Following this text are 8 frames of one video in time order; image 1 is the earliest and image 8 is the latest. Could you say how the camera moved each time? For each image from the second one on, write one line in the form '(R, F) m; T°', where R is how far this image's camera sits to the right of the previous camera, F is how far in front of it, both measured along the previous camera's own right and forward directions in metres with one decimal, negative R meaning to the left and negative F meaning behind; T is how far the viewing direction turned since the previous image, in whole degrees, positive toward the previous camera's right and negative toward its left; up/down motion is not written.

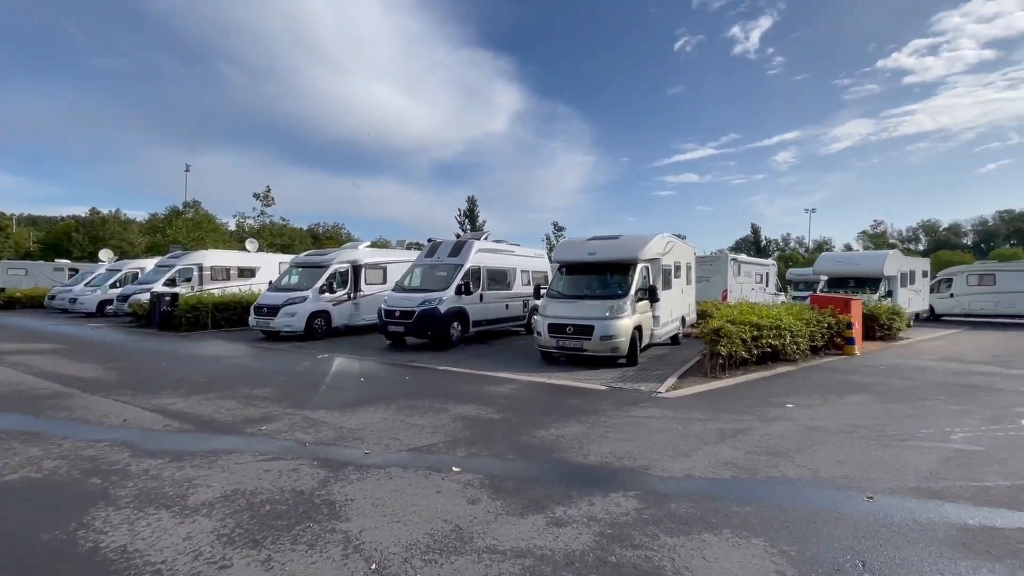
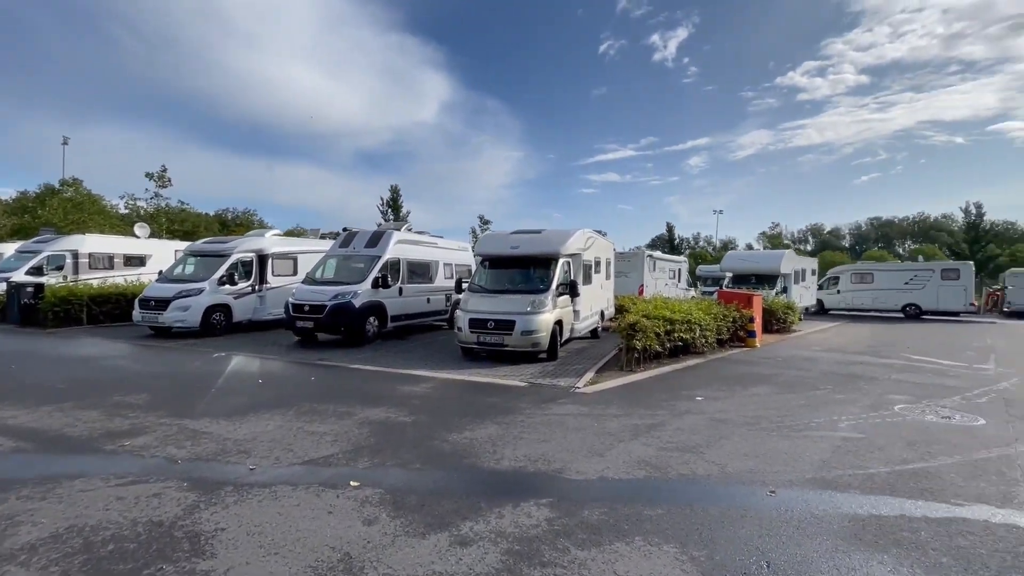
(+0.2, +0.4) m; +9°
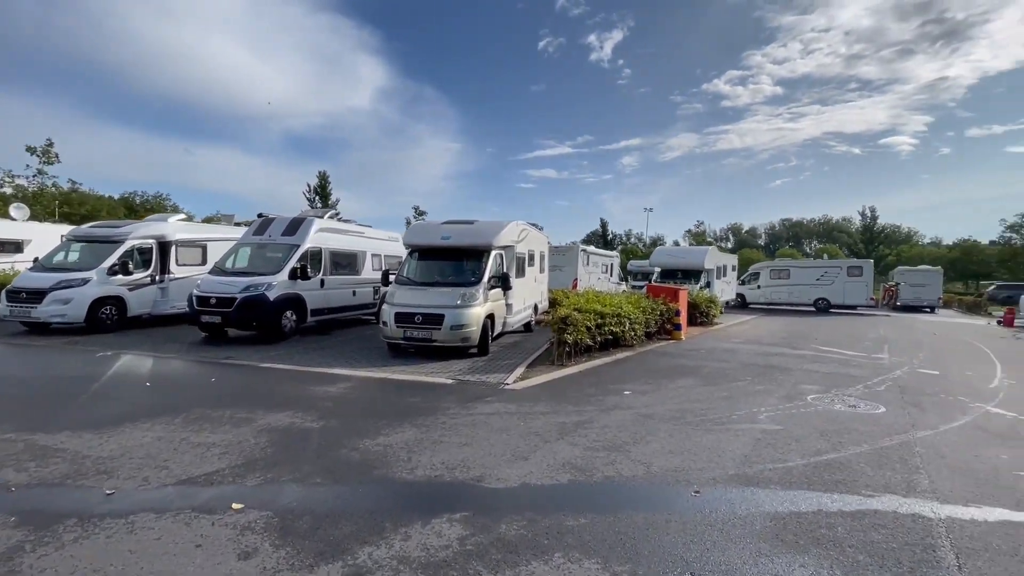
(+0.2, +0.4) m; +7°
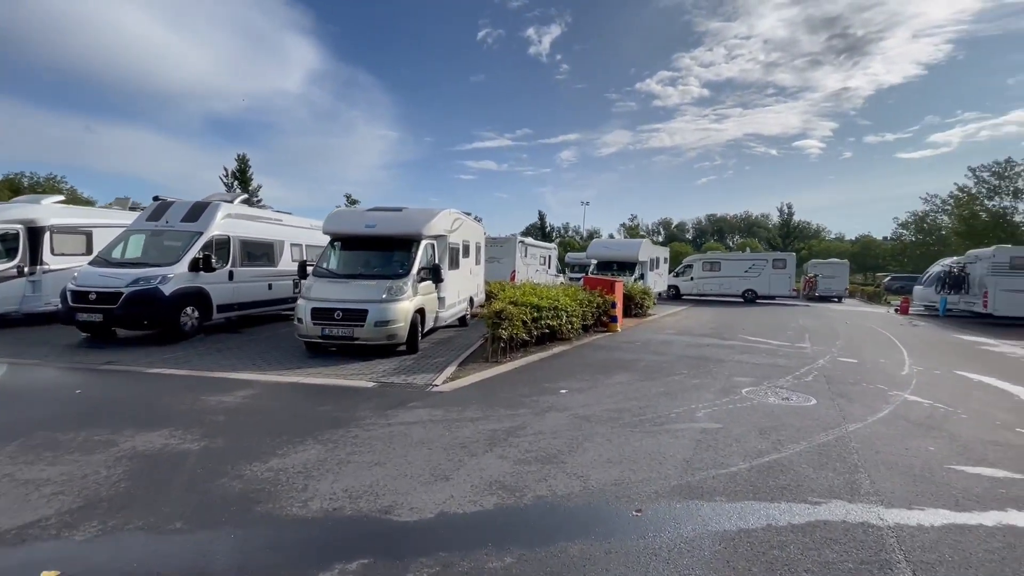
(+0.2, +0.7) m; +7°
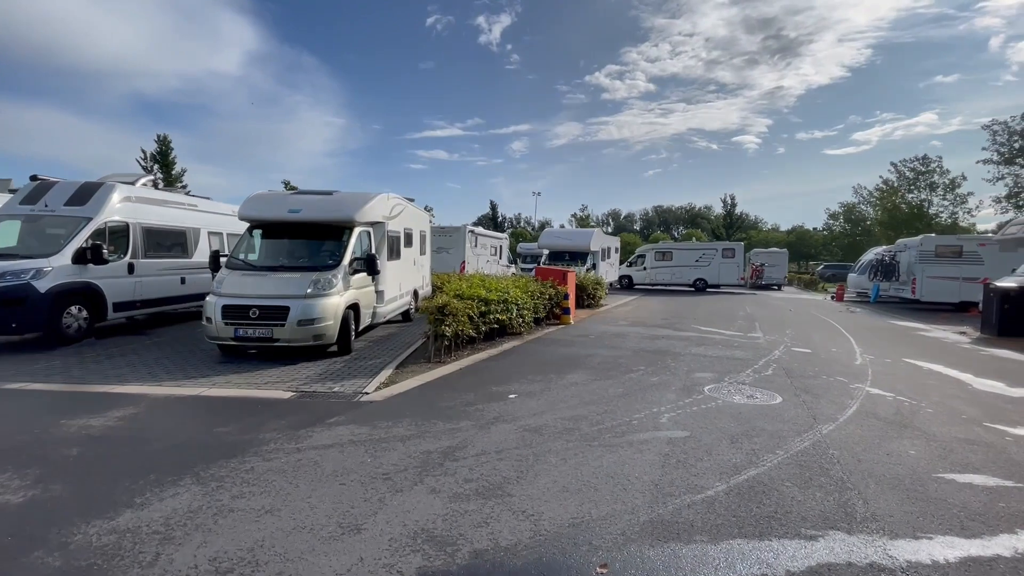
(+0.2, +1.0) m; +6°
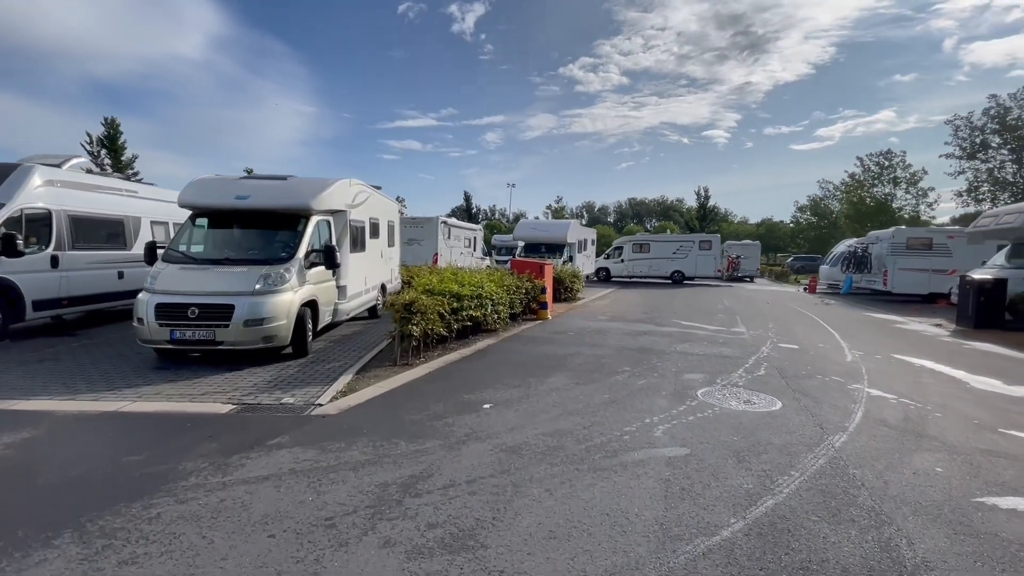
(0.0, +0.8) m; +3°
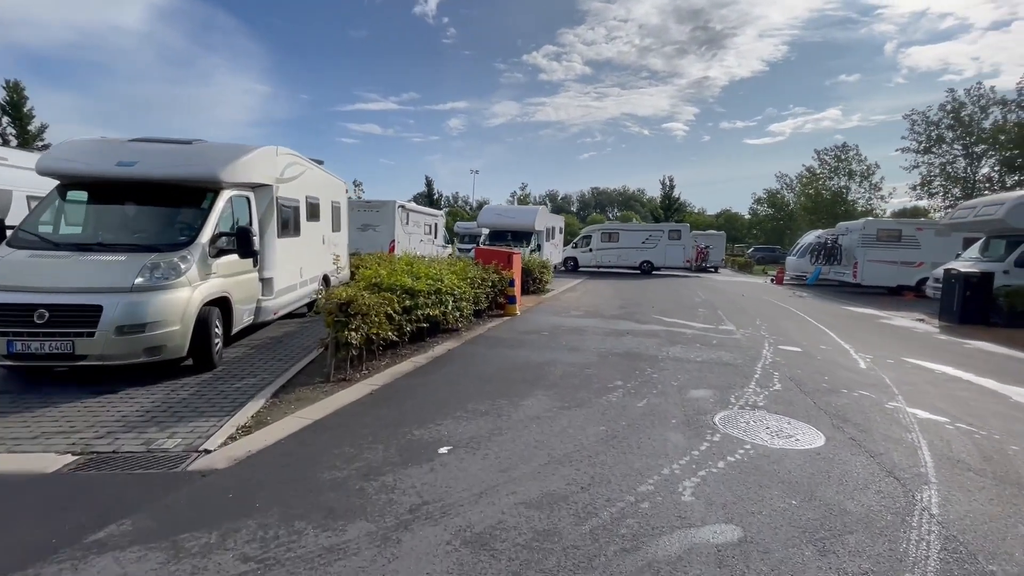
(0.0, +1.7) m; +4°
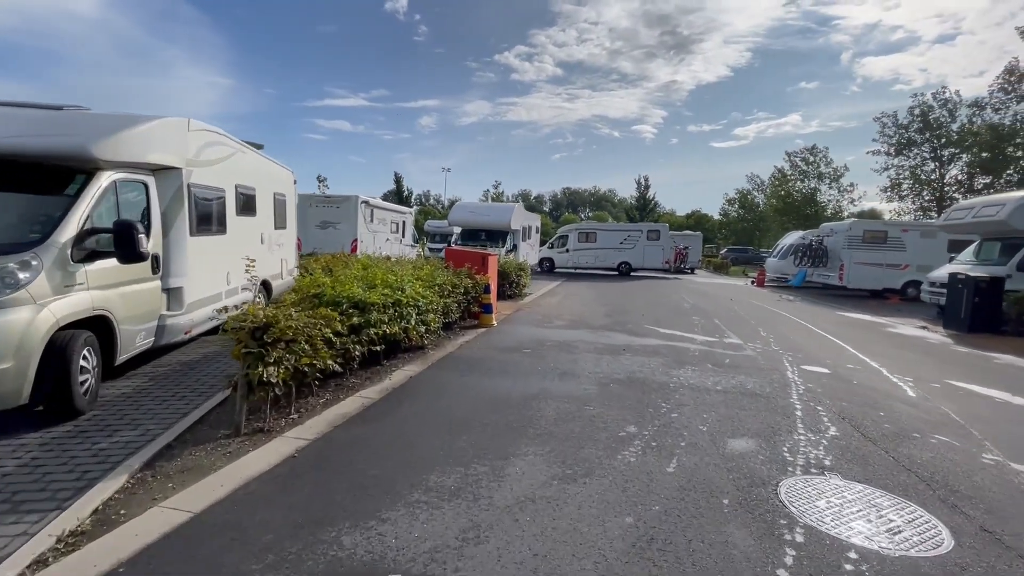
(-0.1, +1.7) m; +3°
